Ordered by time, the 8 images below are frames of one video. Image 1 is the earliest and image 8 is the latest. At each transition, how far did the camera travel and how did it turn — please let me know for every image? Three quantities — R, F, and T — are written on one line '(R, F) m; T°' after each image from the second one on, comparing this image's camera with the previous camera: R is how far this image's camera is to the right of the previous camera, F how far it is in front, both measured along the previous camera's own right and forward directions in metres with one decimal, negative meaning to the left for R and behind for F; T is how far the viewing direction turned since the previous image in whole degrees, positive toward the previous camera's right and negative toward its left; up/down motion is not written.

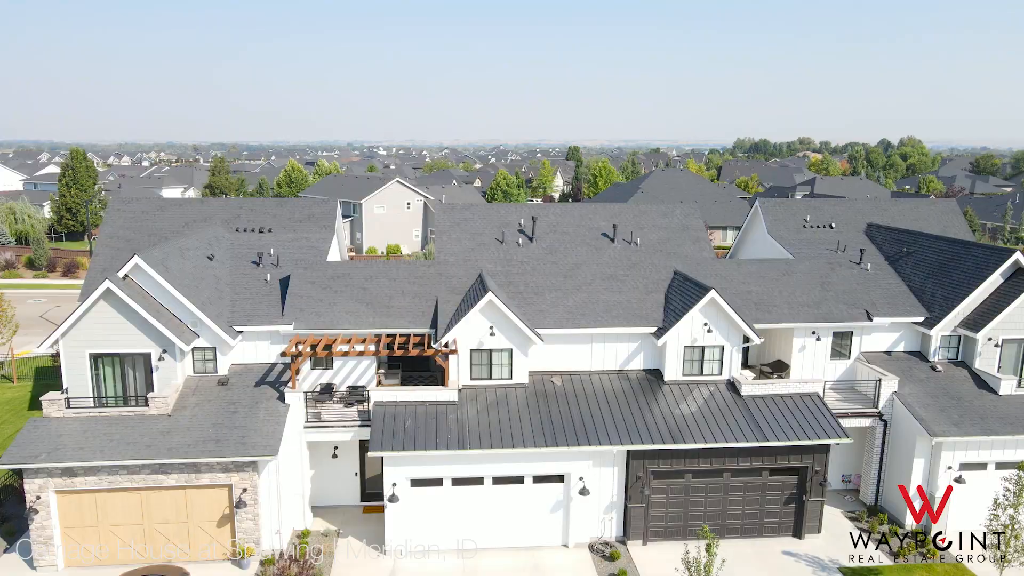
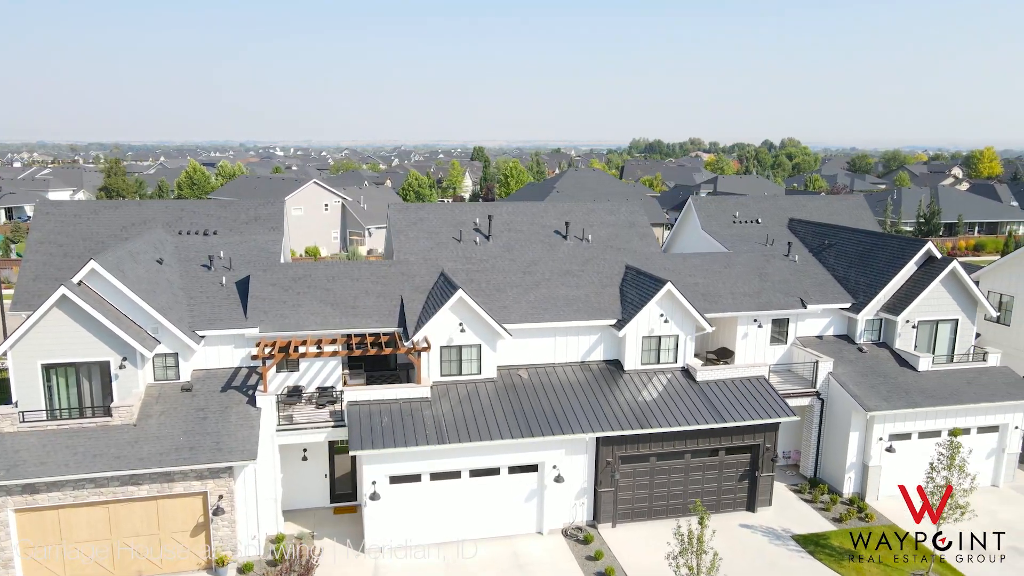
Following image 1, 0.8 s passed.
(-1.8, -0.4) m; +7°
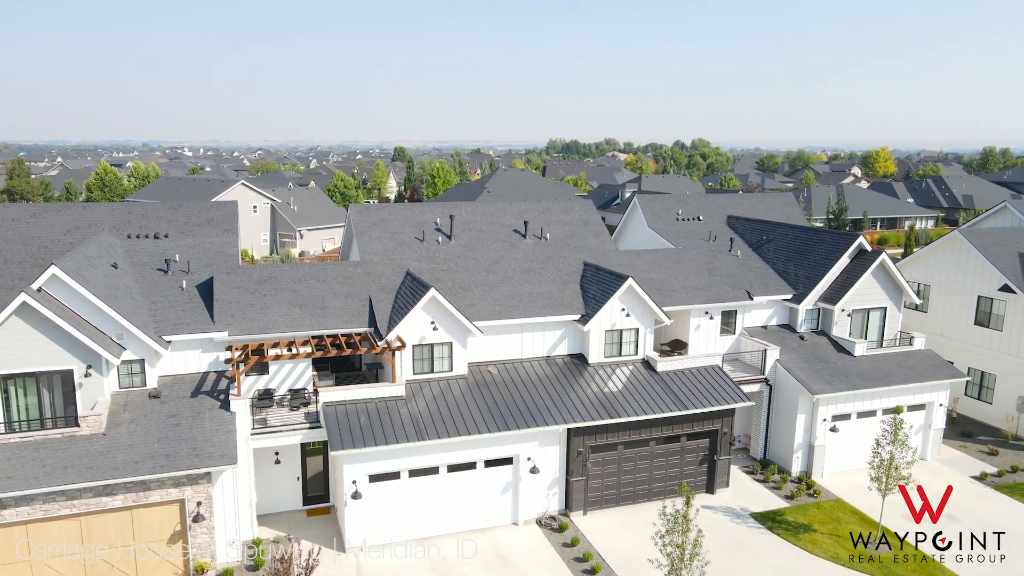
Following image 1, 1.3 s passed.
(-1.4, -0.4) m; +6°
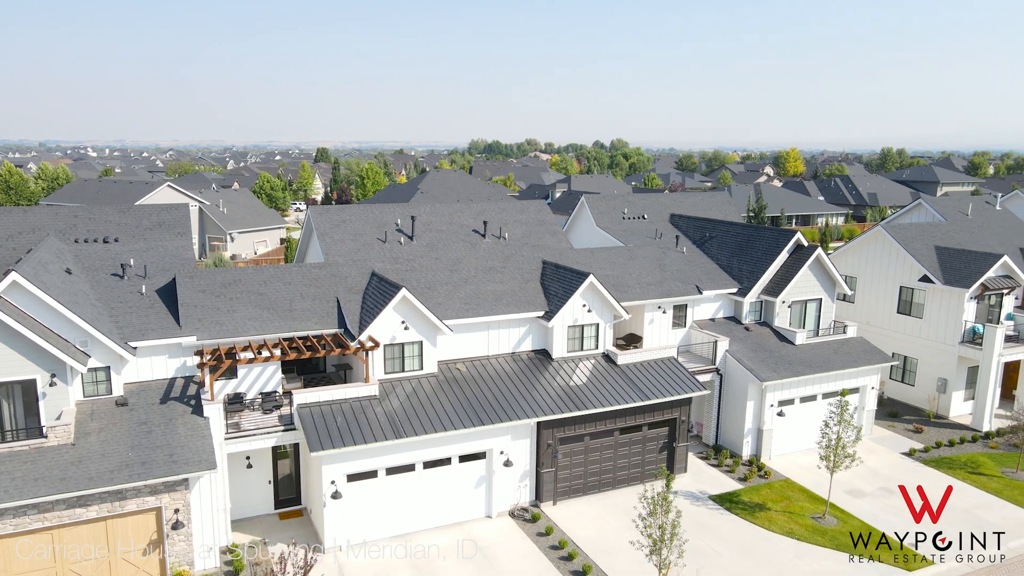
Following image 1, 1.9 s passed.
(-1.3, -0.5) m; +6°
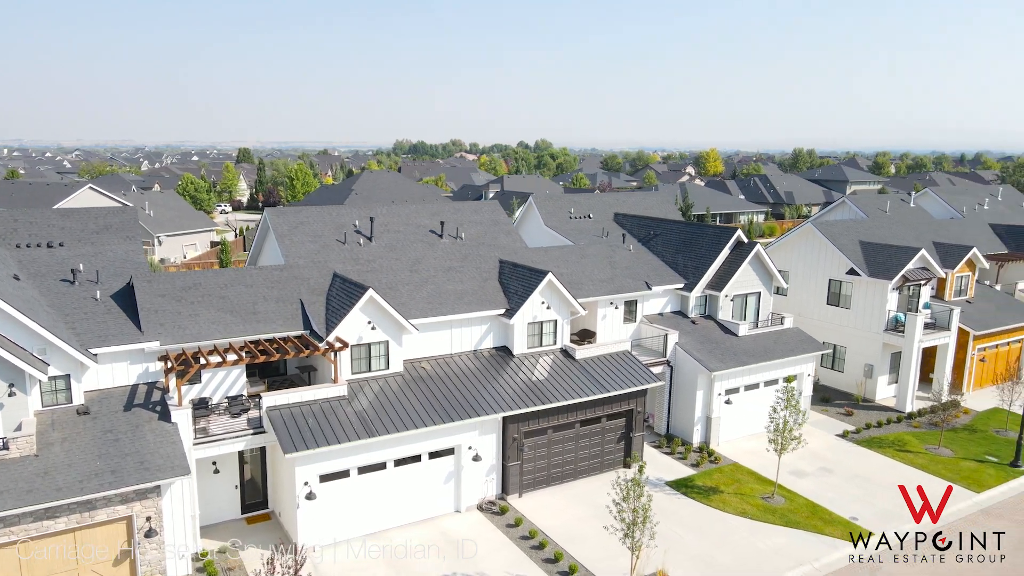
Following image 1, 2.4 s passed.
(-1.1, -0.5) m; +6°
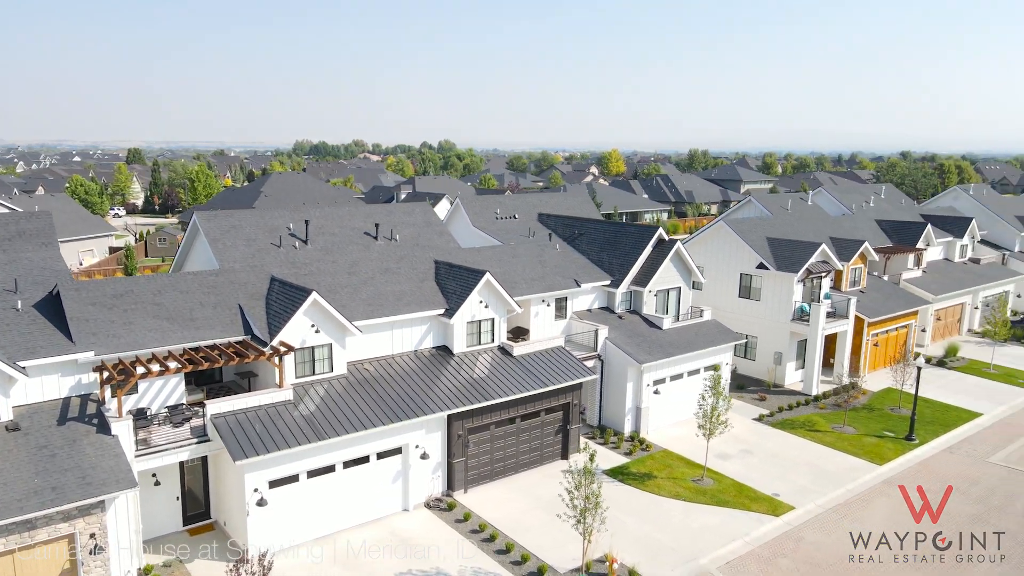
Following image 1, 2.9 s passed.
(-1.0, -0.5) m; +7°
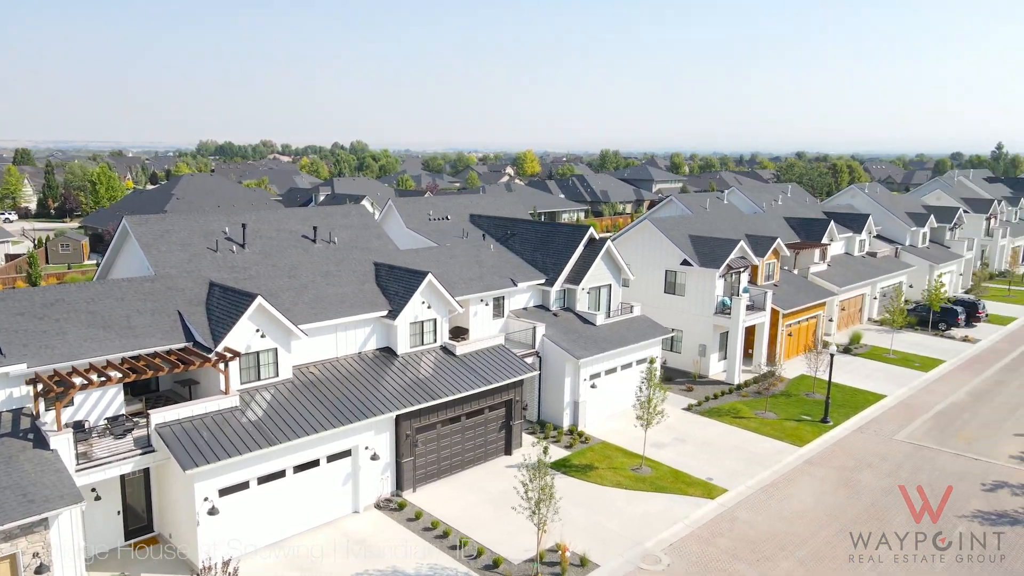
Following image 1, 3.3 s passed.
(-0.9, -0.4) m; +6°
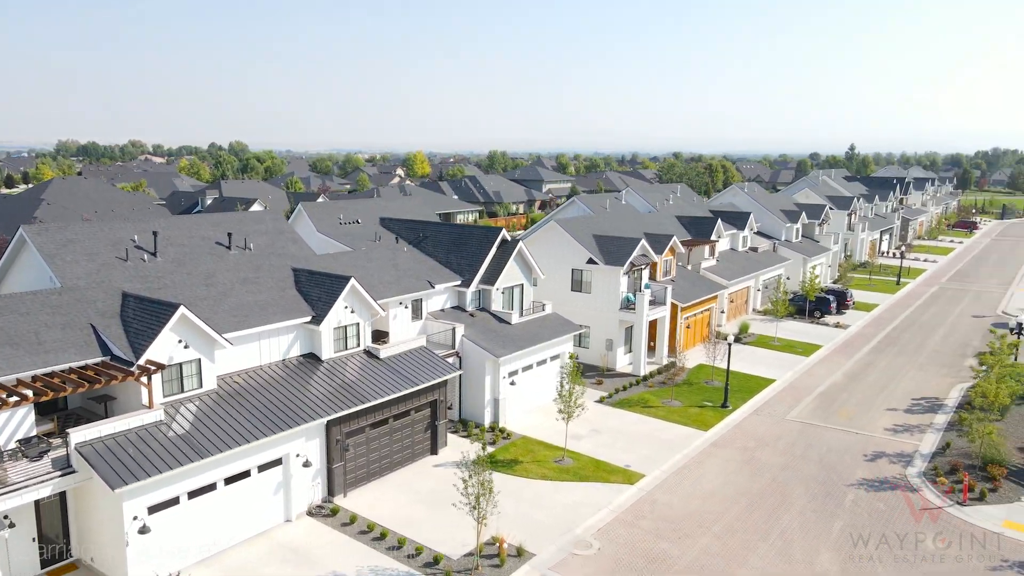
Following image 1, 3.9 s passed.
(-1.1, -0.5) m; +8°
